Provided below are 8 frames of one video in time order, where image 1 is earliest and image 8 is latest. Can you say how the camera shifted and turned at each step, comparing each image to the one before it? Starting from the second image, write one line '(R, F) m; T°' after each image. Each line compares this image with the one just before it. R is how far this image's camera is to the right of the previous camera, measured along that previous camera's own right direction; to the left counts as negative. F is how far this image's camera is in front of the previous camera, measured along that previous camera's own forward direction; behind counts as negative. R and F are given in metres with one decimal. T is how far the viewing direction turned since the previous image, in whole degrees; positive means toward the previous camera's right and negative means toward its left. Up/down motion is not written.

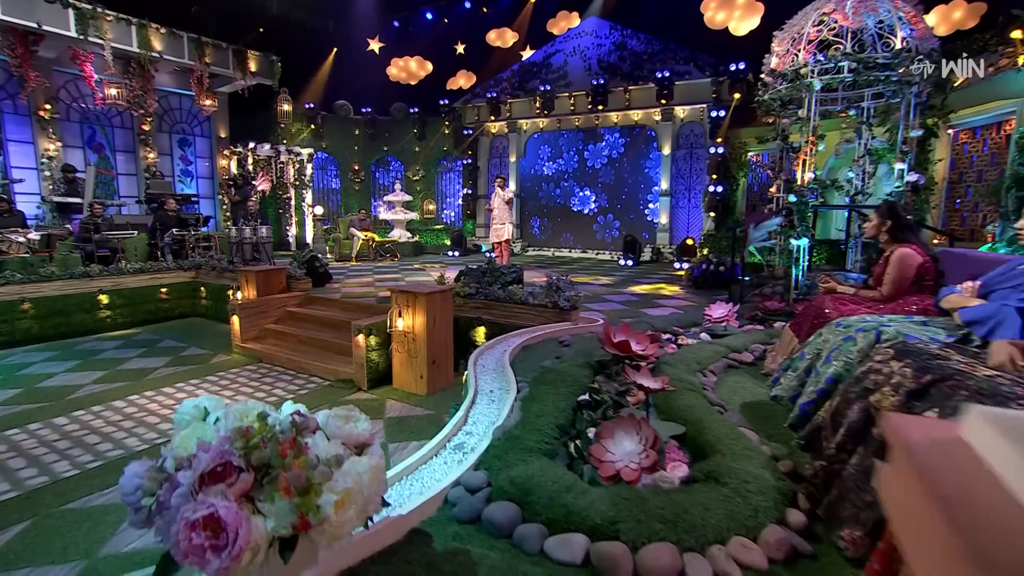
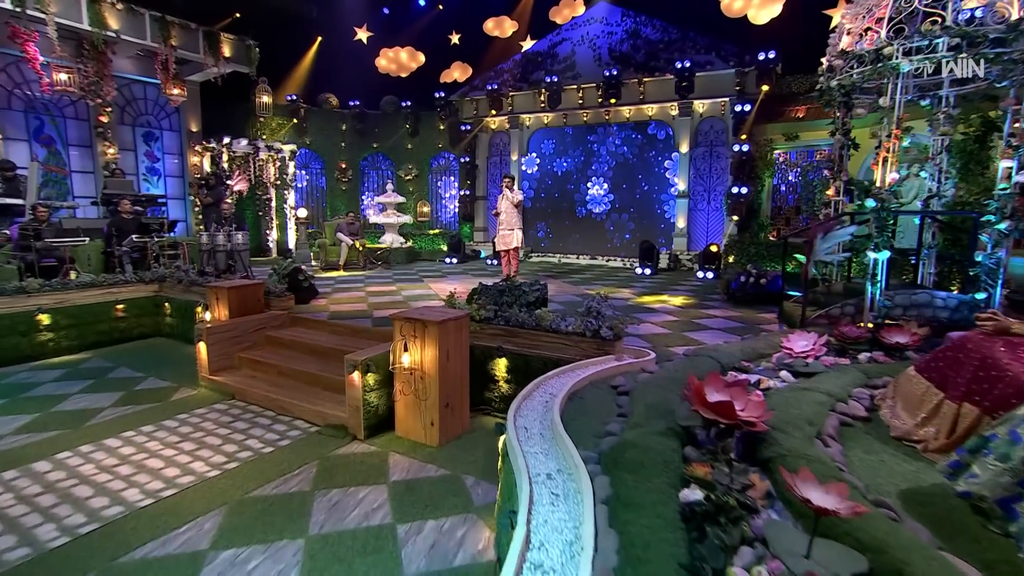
(-0.4, +1.4) m; +1°
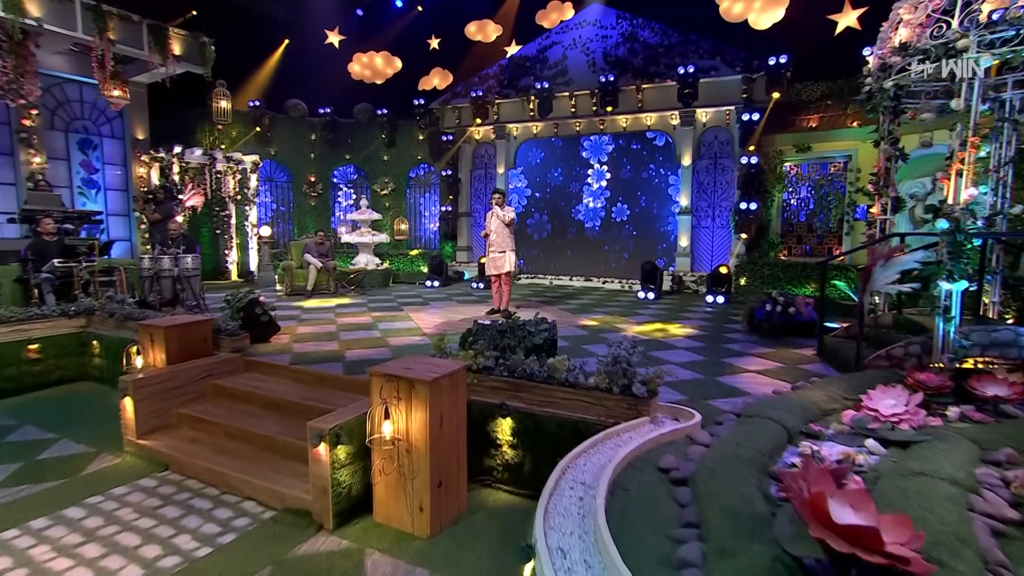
(-0.3, +1.3) m; +2°
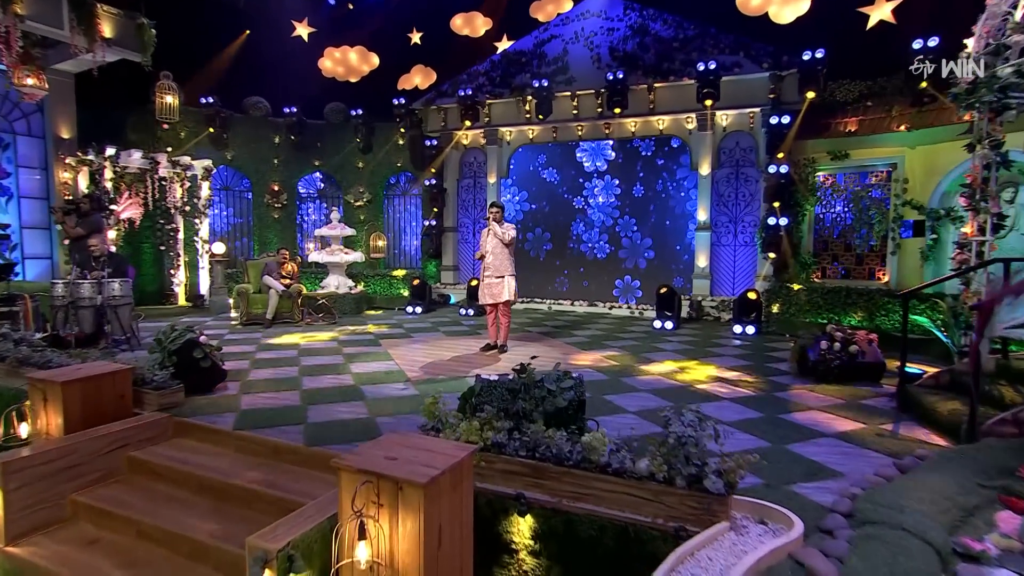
(-0.3, +1.6) m; +2°
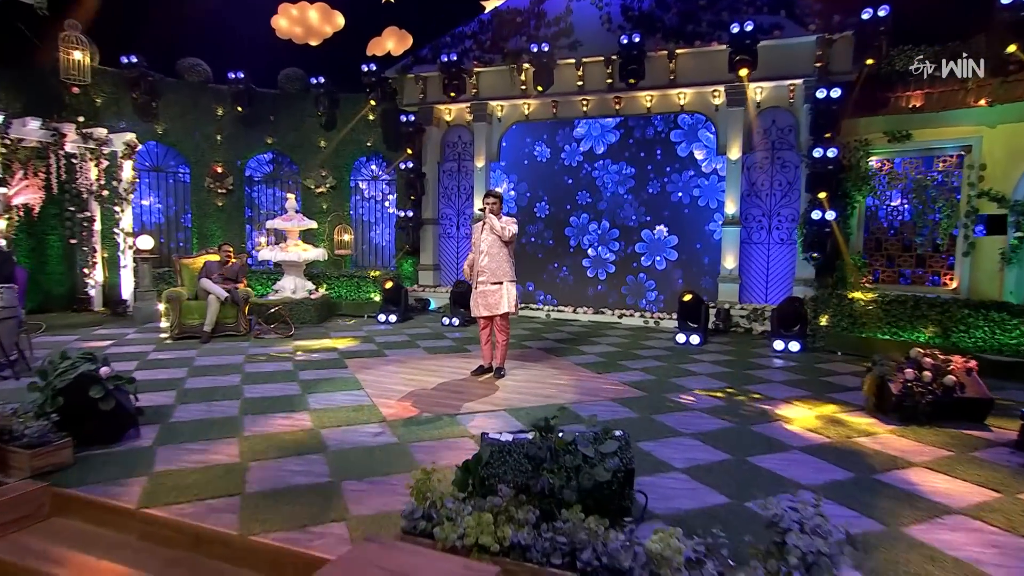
(-0.3, +1.6) m; +3°
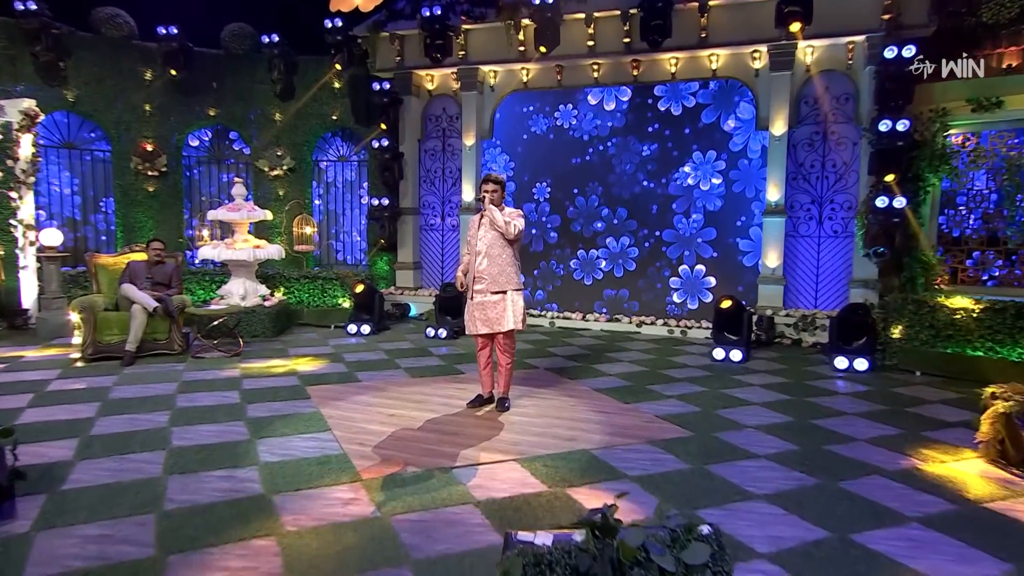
(-0.3, +1.5) m; +2°
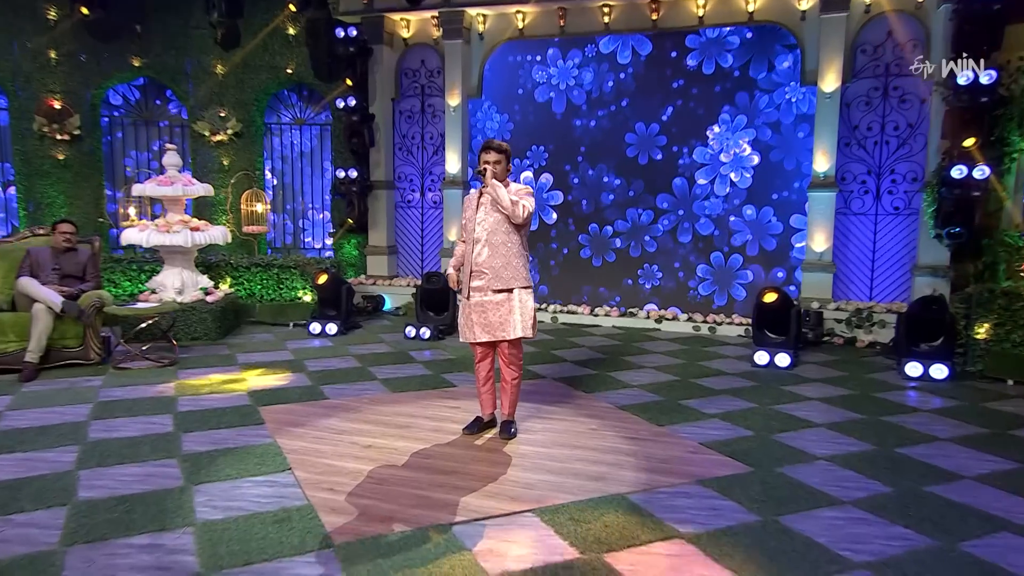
(-0.3, +1.2) m; +3°
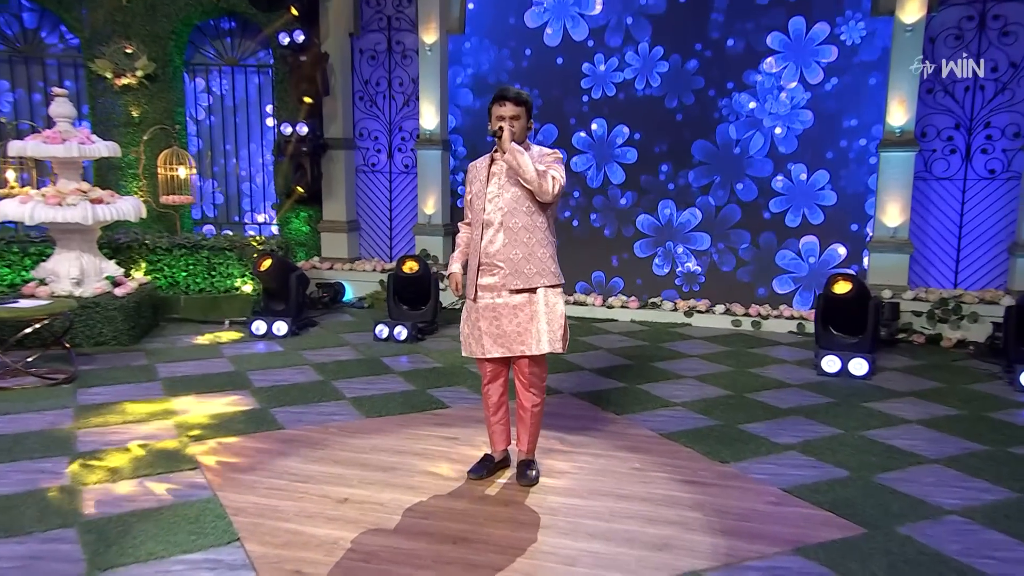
(-0.3, +1.2) m; +3°
